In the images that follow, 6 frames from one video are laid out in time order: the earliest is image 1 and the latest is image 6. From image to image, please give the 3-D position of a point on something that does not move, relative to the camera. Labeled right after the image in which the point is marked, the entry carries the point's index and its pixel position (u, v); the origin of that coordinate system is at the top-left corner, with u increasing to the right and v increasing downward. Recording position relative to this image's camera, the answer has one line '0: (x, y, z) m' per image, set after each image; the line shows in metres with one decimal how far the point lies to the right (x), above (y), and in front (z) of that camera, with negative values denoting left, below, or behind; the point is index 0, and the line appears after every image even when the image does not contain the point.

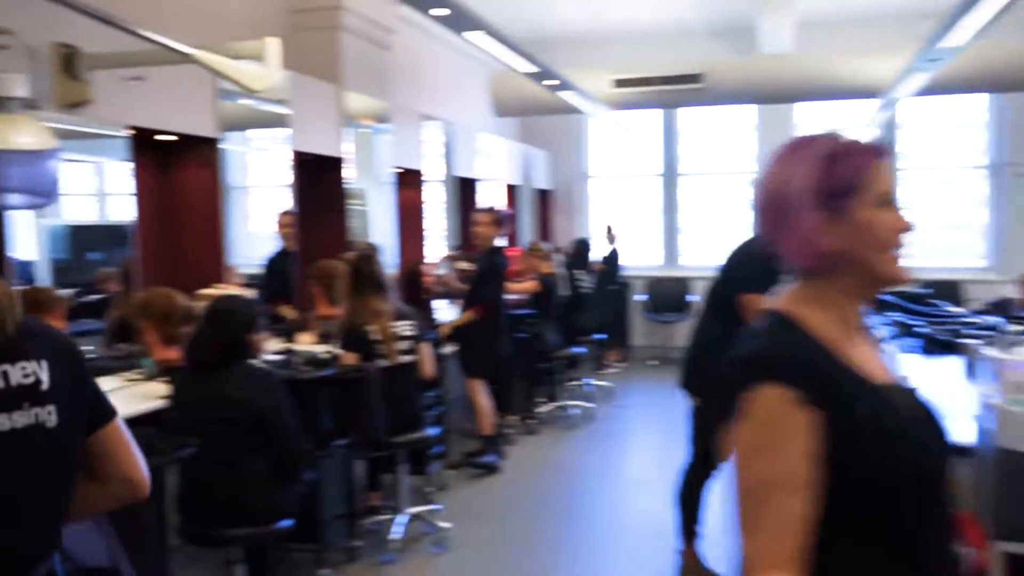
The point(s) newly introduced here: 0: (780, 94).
0: (+2.0, +1.5, +6.4) m
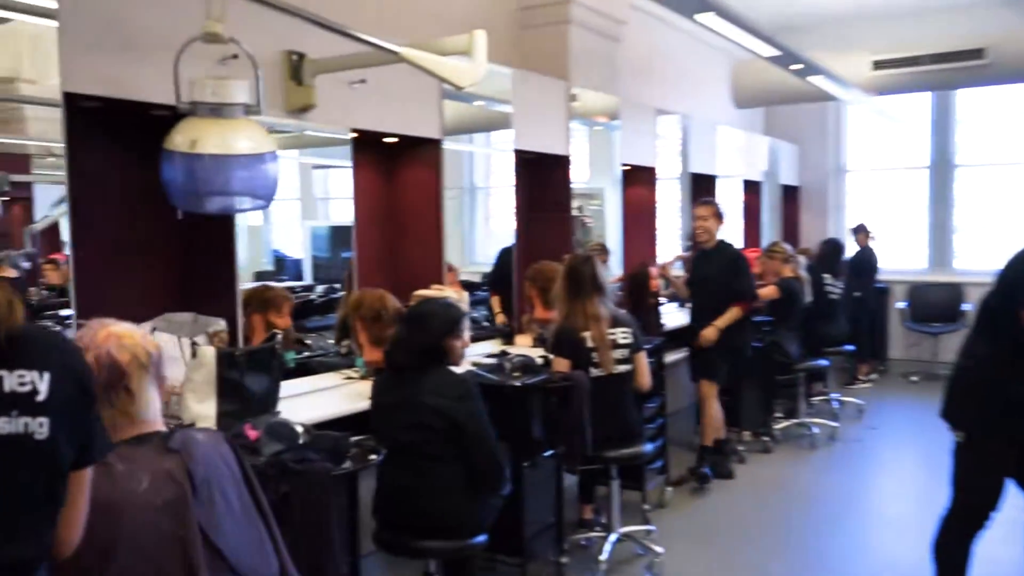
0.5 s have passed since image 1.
0: (+3.6, +1.4, +5.3) m
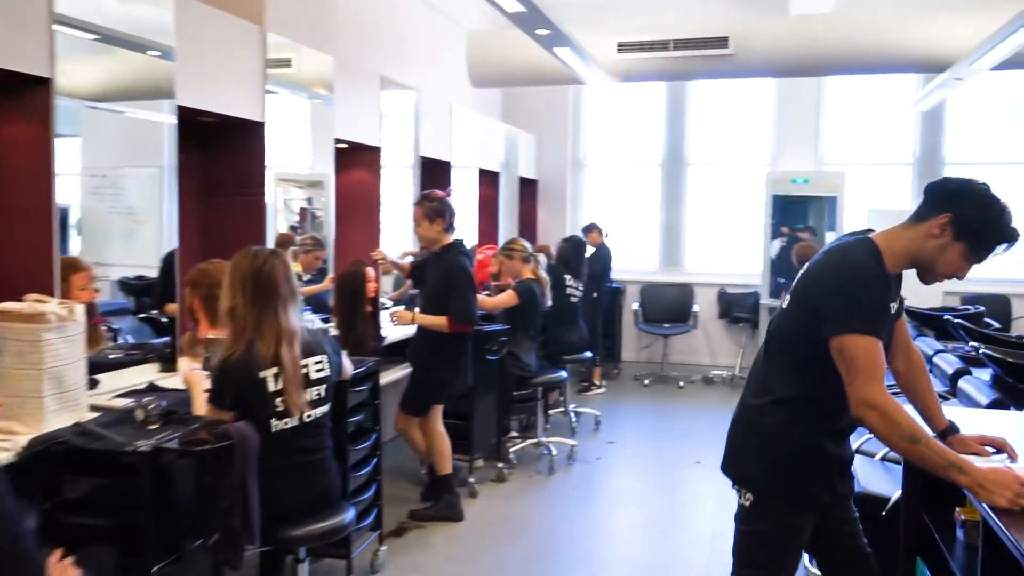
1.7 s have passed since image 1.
0: (+1.9, +1.4, +5.2) m
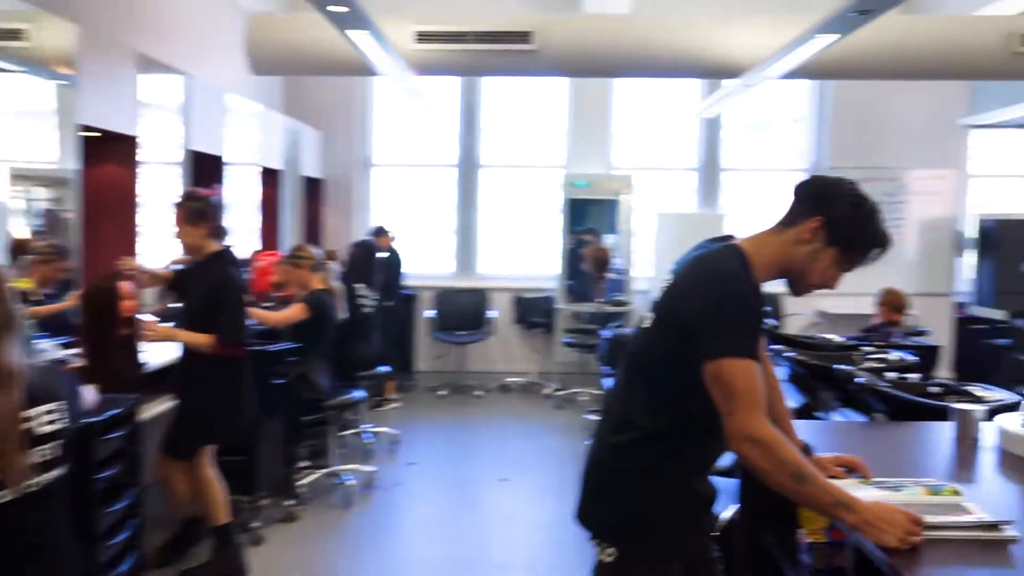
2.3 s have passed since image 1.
0: (+0.6, +1.3, +5.1) m
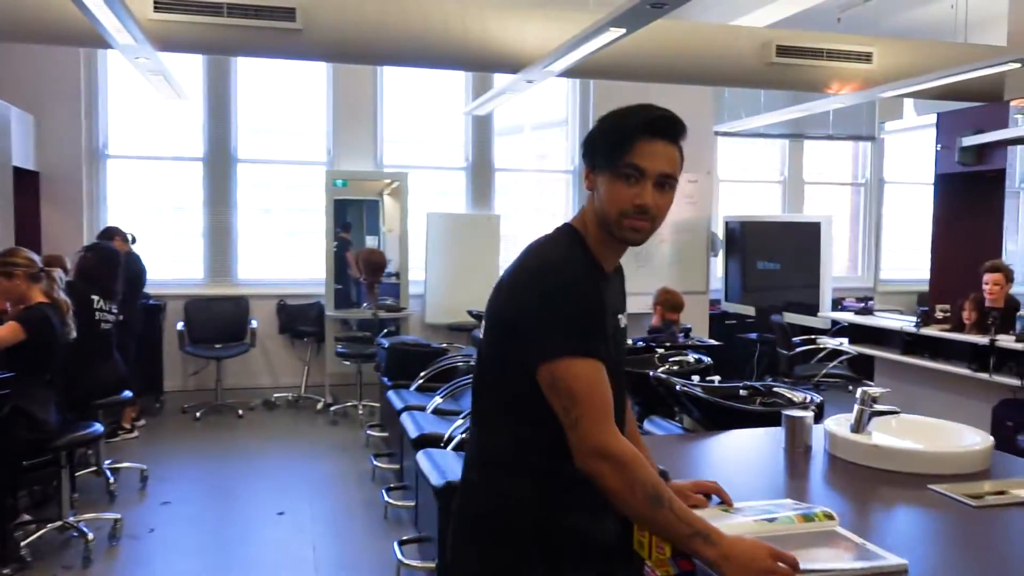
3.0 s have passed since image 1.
0: (-0.7, +1.3, +4.7) m
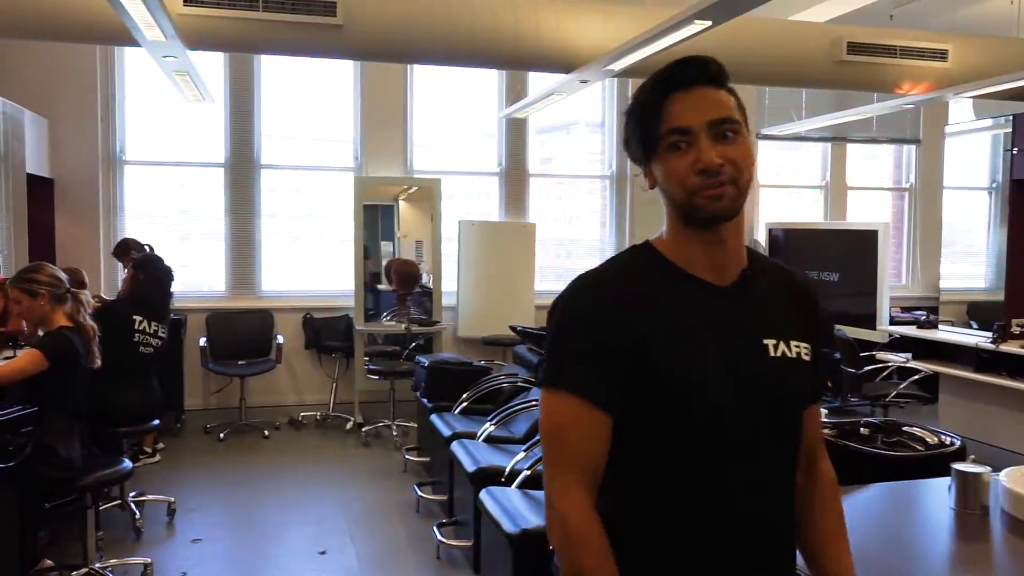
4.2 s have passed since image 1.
0: (-0.4, +1.2, +4.4) m
